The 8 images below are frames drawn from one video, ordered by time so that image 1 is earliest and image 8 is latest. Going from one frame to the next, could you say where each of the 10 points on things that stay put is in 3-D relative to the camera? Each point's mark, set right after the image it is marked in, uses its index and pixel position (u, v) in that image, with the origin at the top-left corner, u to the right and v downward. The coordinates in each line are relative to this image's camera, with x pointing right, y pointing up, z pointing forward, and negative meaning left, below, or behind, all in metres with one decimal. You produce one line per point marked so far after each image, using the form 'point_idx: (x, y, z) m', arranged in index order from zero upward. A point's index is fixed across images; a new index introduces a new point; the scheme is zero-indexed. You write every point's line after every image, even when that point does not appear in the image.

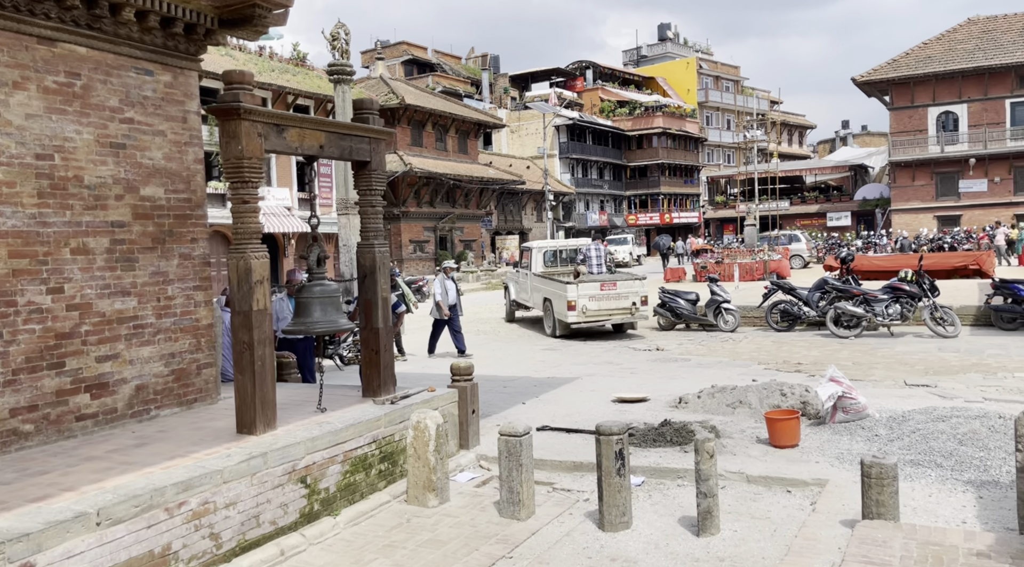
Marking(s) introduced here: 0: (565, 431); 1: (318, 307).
0: (+0.5, -1.4, +8.0) m
1: (-1.4, -0.2, +6.1) m
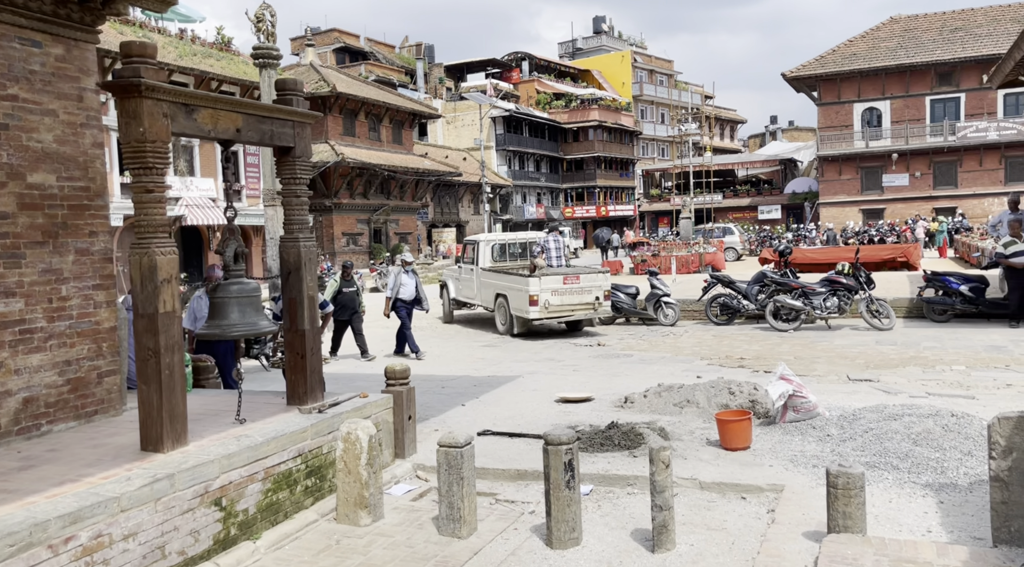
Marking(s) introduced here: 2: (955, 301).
0: (0.0, -1.3, +7.6) m
1: (-1.8, -0.2, +5.5) m
2: (+7.2, -0.3, +14.2) m
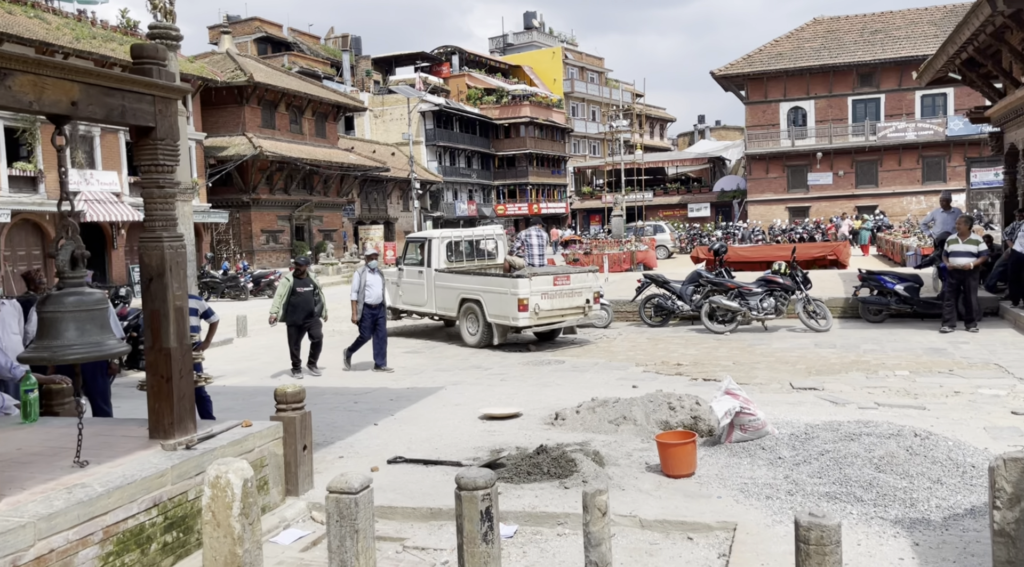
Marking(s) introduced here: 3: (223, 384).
0: (-0.7, -1.4, +6.6) m
1: (-2.3, -0.2, +4.5) m
2: (+6.0, -0.3, +13.8) m
3: (-3.8, -1.3, +11.4) m
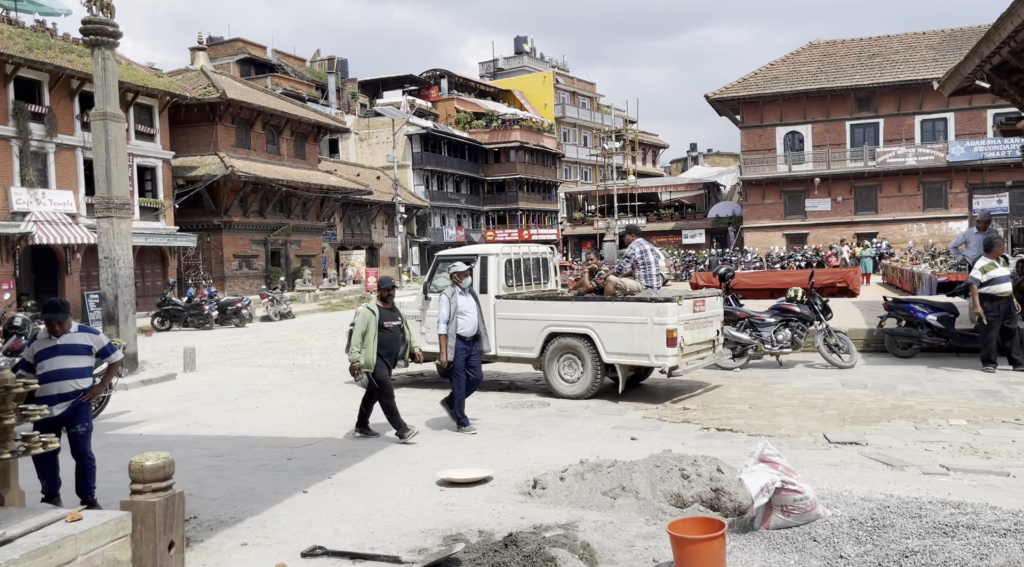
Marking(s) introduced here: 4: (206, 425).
0: (-0.9, -1.5, +4.8) m
1: (-2.5, -0.3, +2.7) m
2: (+5.7, -0.7, +12.1) m
3: (-4.1, -1.6, +9.6) m
4: (-3.4, -1.6, +9.7) m
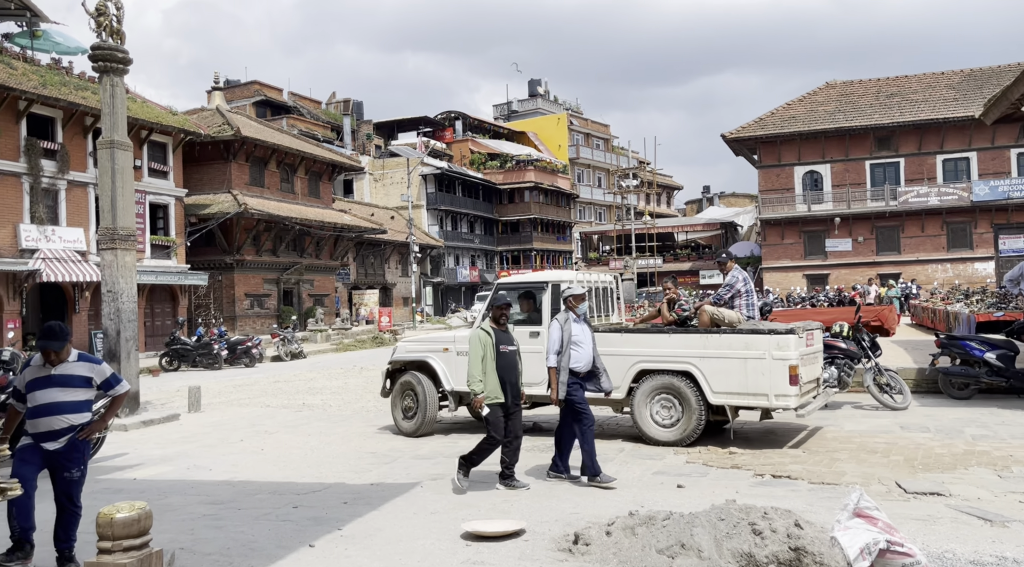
0: (-0.7, -1.6, +4.0) m
1: (-2.3, -0.3, +2.0) m
2: (+6.0, -1.1, +11.2) m
3: (-3.8, -1.9, +8.8) m
4: (-3.2, -1.9, +8.9) m
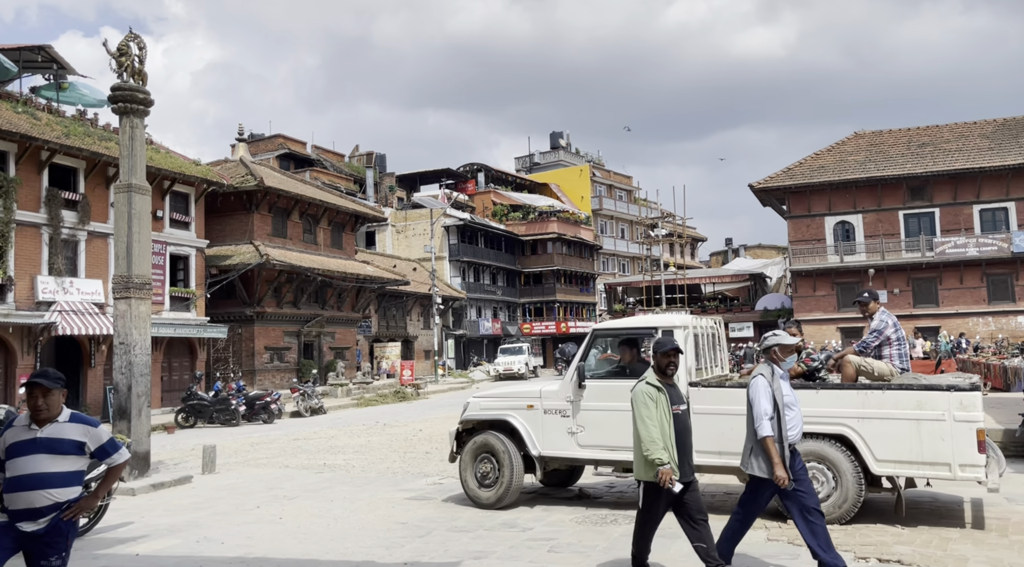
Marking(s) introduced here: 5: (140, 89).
0: (-0.4, -1.8, +3.0) m
1: (-2.0, -0.3, +1.0) m
2: (+6.6, -1.7, +10.0) m
3: (-3.3, -2.4, +7.8) m
4: (-2.7, -2.4, +7.9) m
5: (-5.4, +2.8, +12.5) m
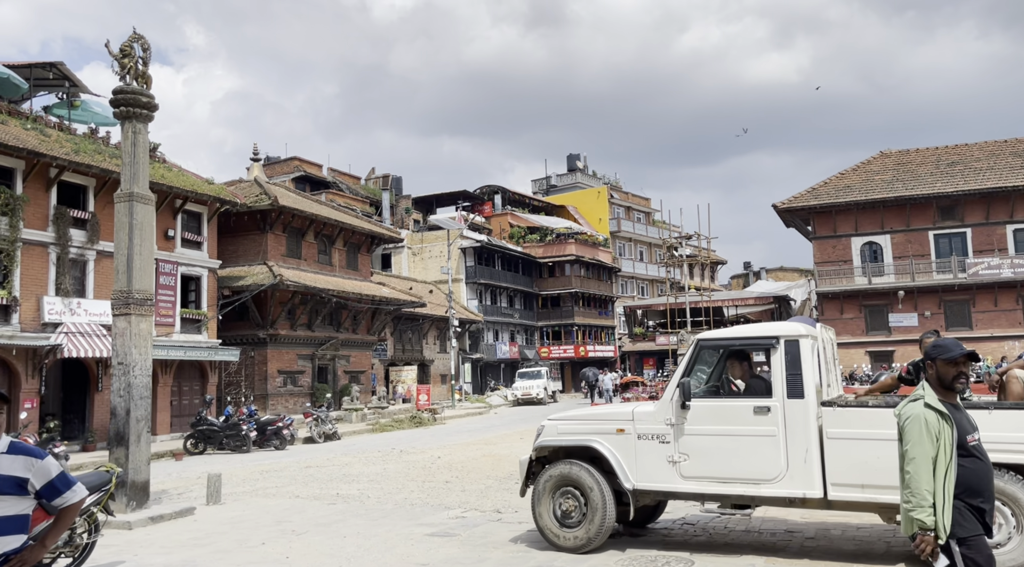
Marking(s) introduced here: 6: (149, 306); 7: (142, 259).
0: (-0.1, -1.7, +2.0) m
1: (-1.8, -0.2, +0.1) m
2: (+6.9, -1.9, +8.9) m
3: (-3.0, -2.5, +6.8) m
4: (-2.4, -2.5, +6.9) m
5: (-5.0, +2.6, +11.7) m
6: (-4.9, -0.3, +11.7) m
7: (-5.0, +0.3, +11.7) m
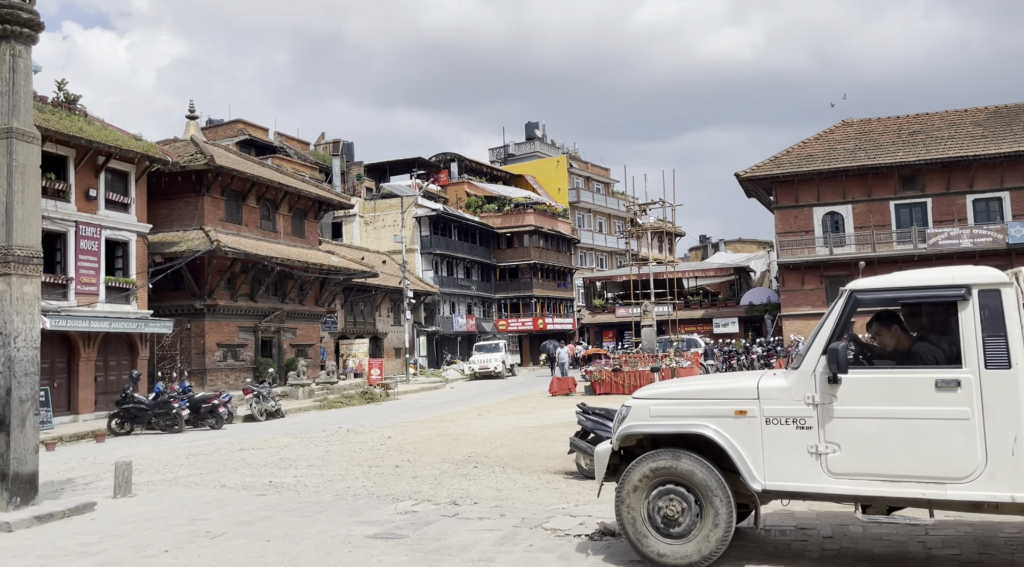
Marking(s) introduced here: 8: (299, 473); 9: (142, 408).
0: (-0.1, -1.5, +0.4) m
1: (-1.7, 0.0, -1.6) m
2: (+6.5, -1.4, +7.7) m
3: (-3.3, -2.1, +5.1) m
4: (-2.6, -2.1, +5.2) m
5: (-5.5, +3.1, +9.7) m
6: (-5.4, +0.2, +9.8) m
7: (-5.5, +0.8, +9.8) m
8: (-3.0, -2.7, +12.5) m
9: (-8.4, -2.8, +19.7) m
